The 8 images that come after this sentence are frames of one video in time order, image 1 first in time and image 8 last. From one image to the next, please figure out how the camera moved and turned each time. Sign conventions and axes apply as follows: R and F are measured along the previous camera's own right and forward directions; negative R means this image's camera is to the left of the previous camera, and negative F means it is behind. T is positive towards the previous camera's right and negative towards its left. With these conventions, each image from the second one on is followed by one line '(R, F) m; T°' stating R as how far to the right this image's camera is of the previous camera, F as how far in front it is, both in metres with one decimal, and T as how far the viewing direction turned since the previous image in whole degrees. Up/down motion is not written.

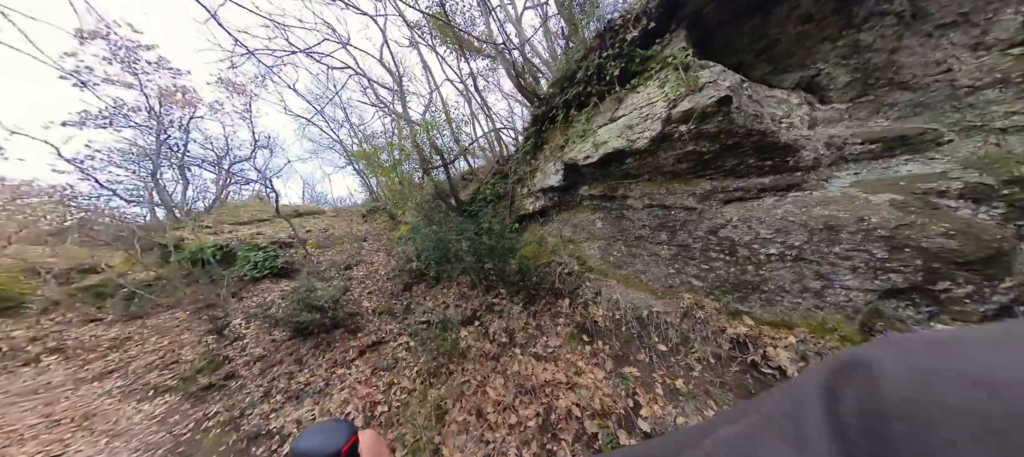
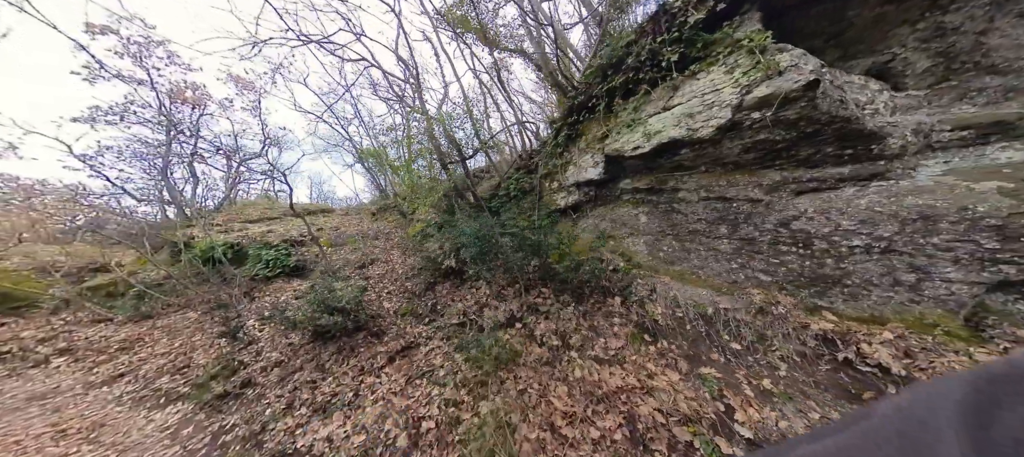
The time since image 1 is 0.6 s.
(-0.6, +0.4) m; -1°
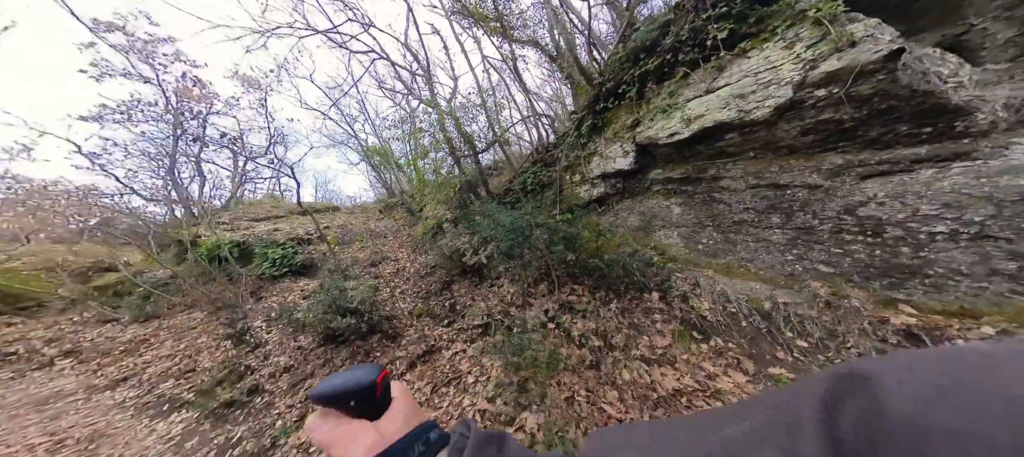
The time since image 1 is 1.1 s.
(-0.4, +0.4) m; -1°
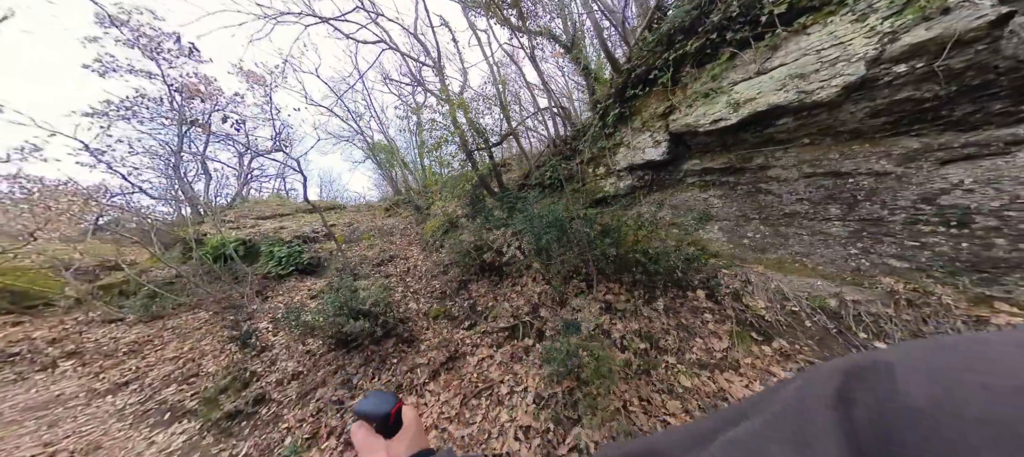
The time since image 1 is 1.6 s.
(-0.4, +0.4) m; -1°
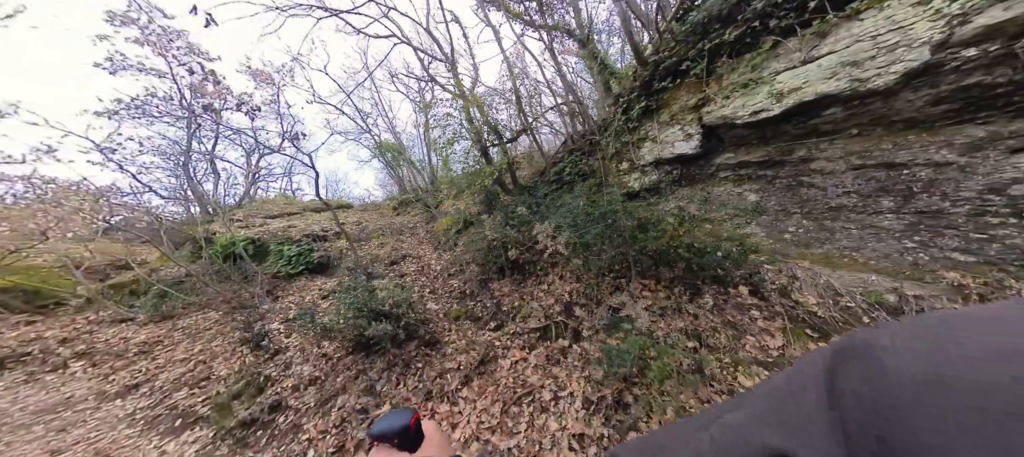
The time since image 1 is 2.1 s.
(-0.4, +0.3) m; -1°
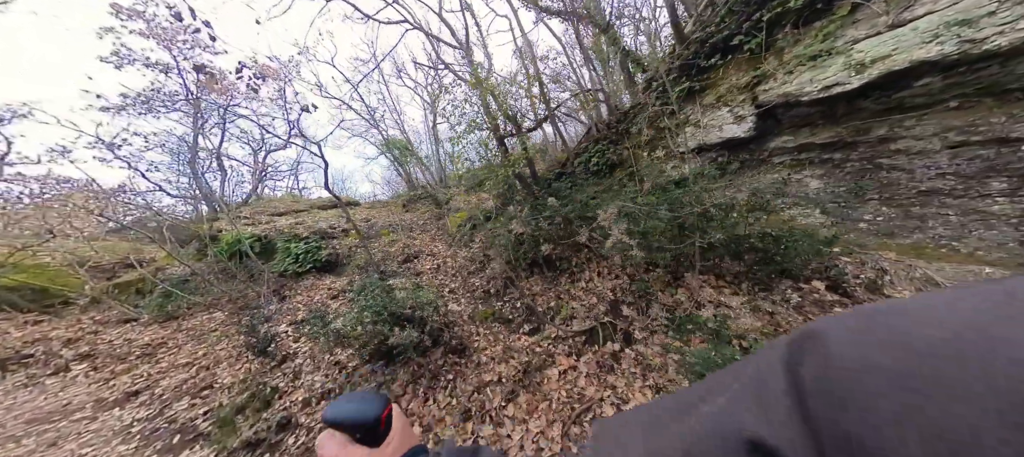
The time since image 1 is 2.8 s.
(-0.5, +0.5) m; -1°
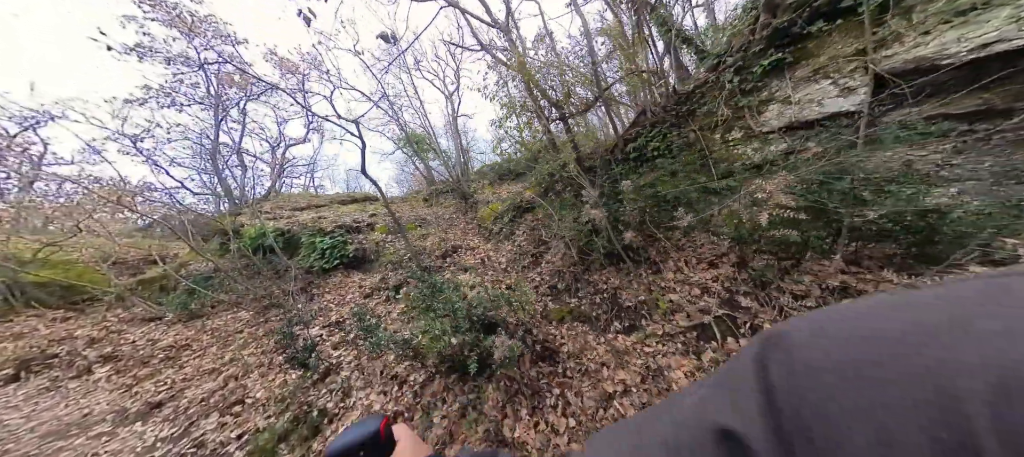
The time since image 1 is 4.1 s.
(-1.1, +0.8) m; -2°
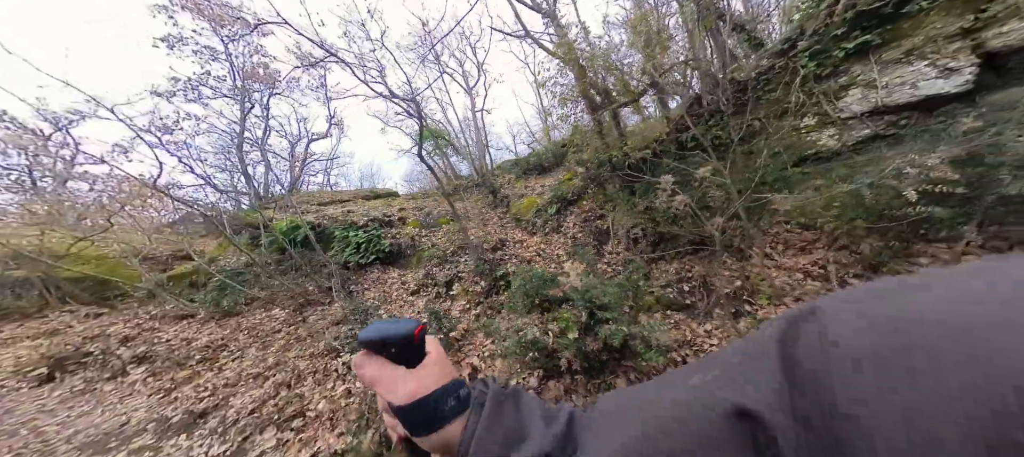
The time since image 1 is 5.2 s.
(-1.2, +0.7) m; -2°
